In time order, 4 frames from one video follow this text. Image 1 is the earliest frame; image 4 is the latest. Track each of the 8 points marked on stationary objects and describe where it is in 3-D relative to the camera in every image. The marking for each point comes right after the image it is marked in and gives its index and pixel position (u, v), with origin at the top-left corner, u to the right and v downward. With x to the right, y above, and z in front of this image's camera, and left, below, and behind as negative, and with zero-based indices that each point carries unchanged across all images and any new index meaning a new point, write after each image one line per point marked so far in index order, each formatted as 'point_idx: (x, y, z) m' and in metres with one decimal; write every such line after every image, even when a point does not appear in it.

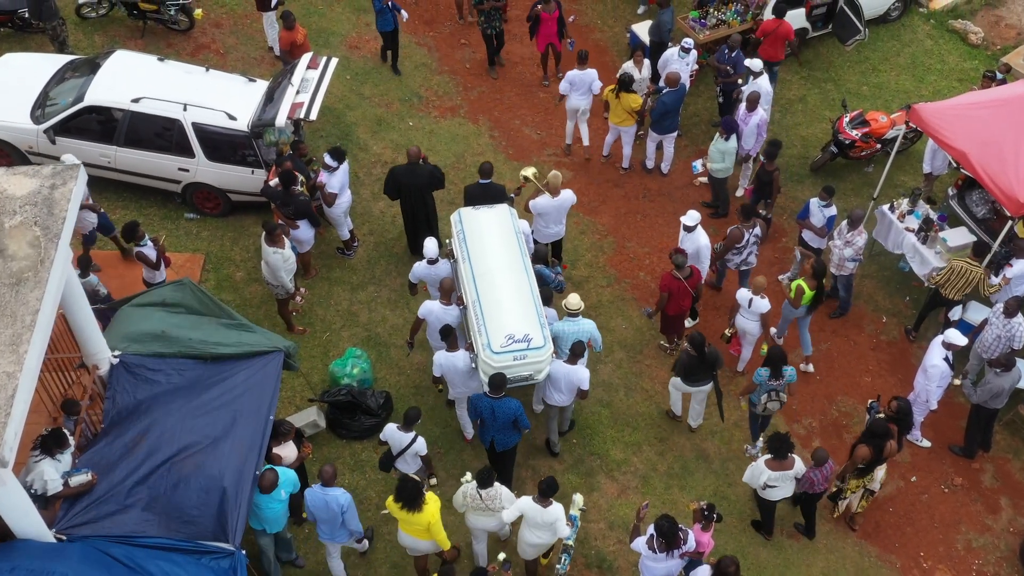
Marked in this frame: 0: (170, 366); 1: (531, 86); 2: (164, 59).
0: (-2.2, -0.5, +7.4) m
1: (+0.2, +2.2, +12.4) m
2: (-3.2, +2.1, +10.4) m
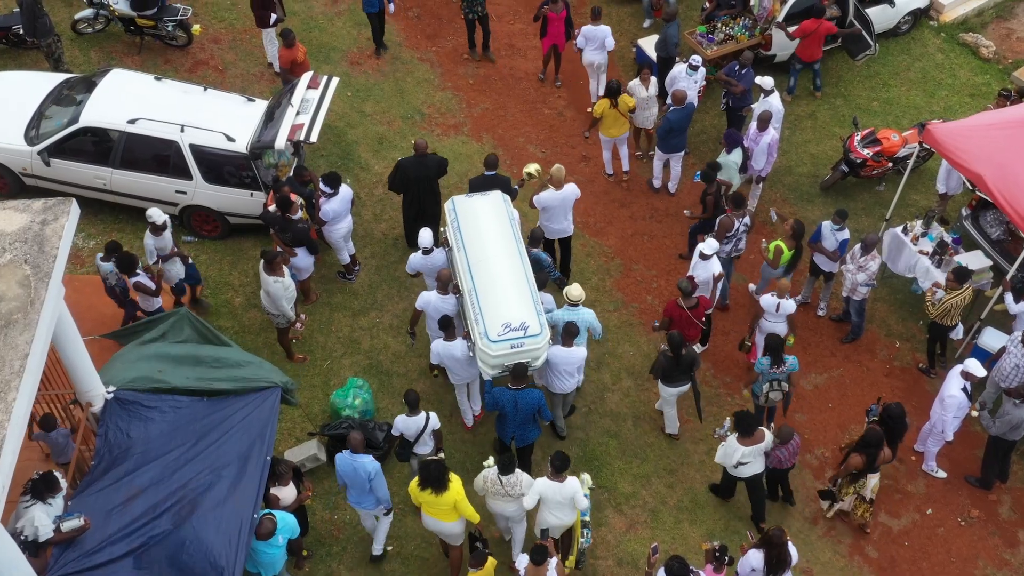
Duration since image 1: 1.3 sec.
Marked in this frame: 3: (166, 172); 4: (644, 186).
0: (-2.2, -0.7, +7.2) m
1: (+0.2, +2.0, +12.1) m
2: (-3.1, +1.9, +10.2) m
3: (-2.9, +1.0, +9.7) m
4: (+1.3, +1.0, +11.4) m
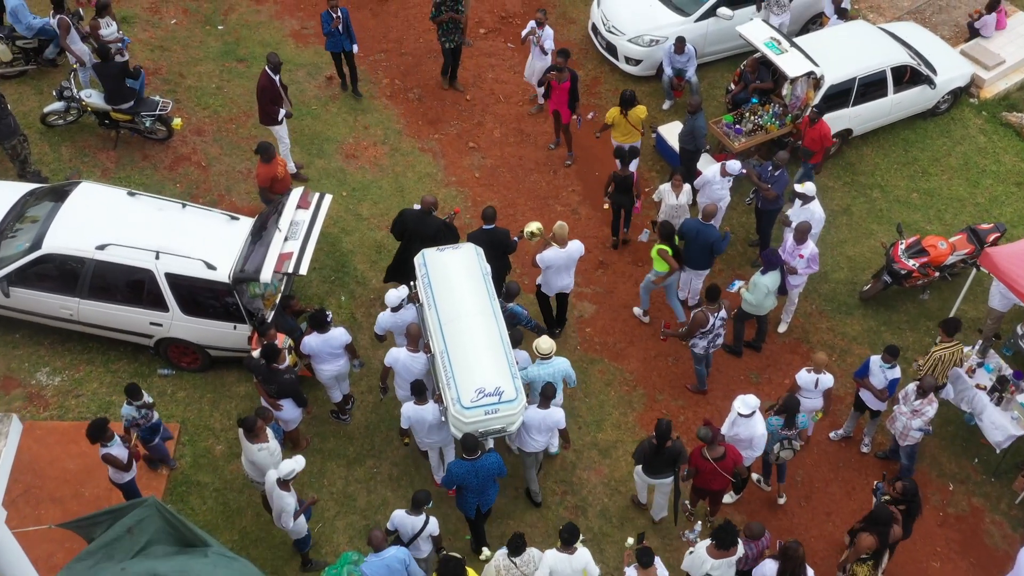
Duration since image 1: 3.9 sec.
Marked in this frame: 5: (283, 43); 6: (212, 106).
0: (-2.1, -1.8, +6.2) m
1: (+0.3, +0.9, +11.1) m
2: (-3.0, +0.8, +9.2) m
3: (-2.8, -0.1, +8.7) m
4: (+1.4, -0.1, +10.4) m
5: (-2.5, +2.7, +12.4) m
6: (-3.0, +1.8, +11.4) m
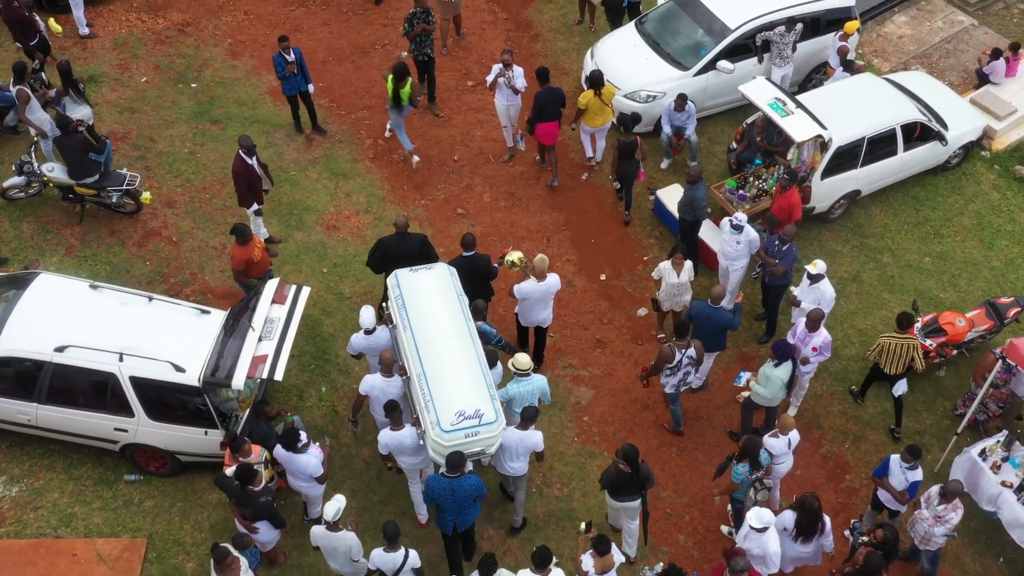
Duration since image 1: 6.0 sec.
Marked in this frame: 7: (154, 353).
0: (-2.1, -2.6, +5.5) m
1: (+0.3, +0.2, +10.5) m
2: (-3.1, 0.0, +8.5) m
3: (-2.9, -0.8, +8.0) m
4: (+1.4, -0.8, +9.8) m
5: (-2.6, +1.9, +11.8) m
6: (-3.1, +1.1, +10.8) m
7: (-2.5, -0.5, +8.0) m
